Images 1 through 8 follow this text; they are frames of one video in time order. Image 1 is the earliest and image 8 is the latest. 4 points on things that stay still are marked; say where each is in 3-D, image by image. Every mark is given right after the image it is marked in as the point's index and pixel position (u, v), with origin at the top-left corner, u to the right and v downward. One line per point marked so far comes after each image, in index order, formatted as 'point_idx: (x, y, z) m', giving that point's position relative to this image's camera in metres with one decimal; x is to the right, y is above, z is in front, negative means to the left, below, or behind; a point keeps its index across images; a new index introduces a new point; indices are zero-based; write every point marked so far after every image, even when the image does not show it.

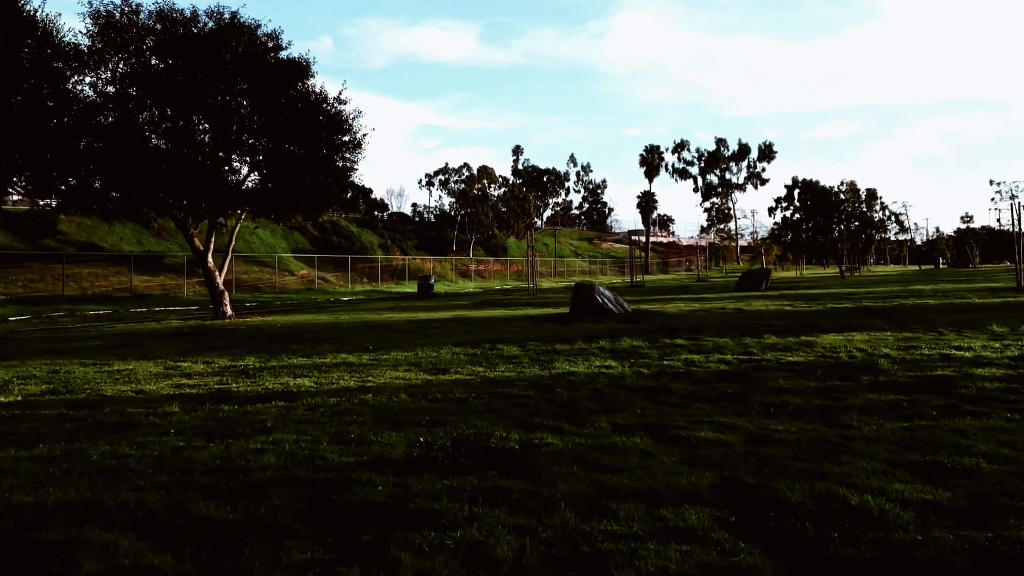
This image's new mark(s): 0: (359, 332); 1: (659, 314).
0: (-1.7, -0.5, +12.3) m
1: (+2.0, -0.4, +13.9) m
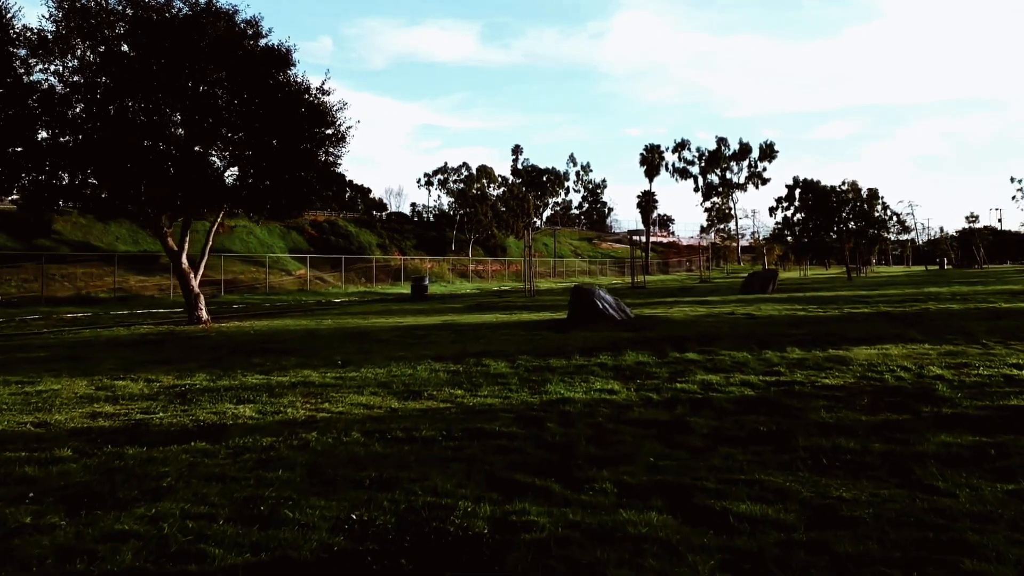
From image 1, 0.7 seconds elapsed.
0: (-1.8, -0.6, +11.1) m
1: (+1.9, -0.4, +12.8) m
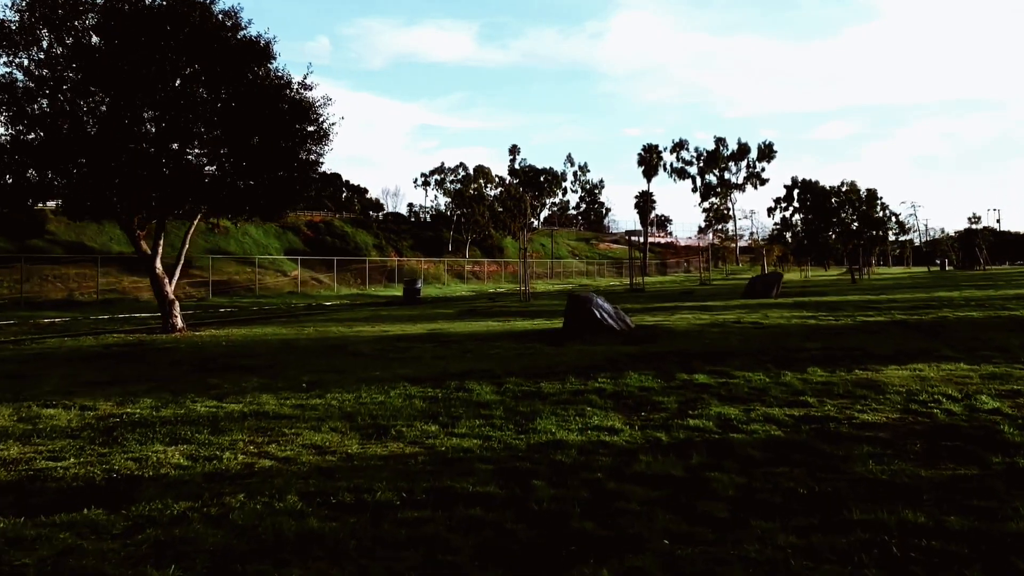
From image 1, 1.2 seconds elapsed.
0: (-1.9, -0.7, +10.2) m
1: (+1.8, -0.5, +11.9) m
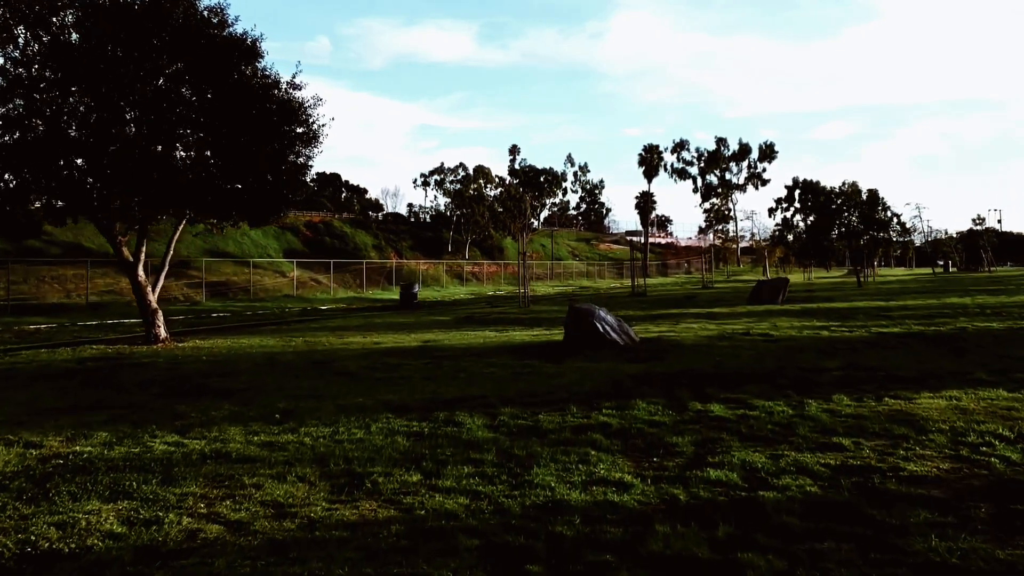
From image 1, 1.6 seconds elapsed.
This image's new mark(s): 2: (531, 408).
0: (-1.9, -0.8, +9.5) m
1: (+1.8, -0.6, +11.2) m
2: (+0.1, -0.8, +6.5) m
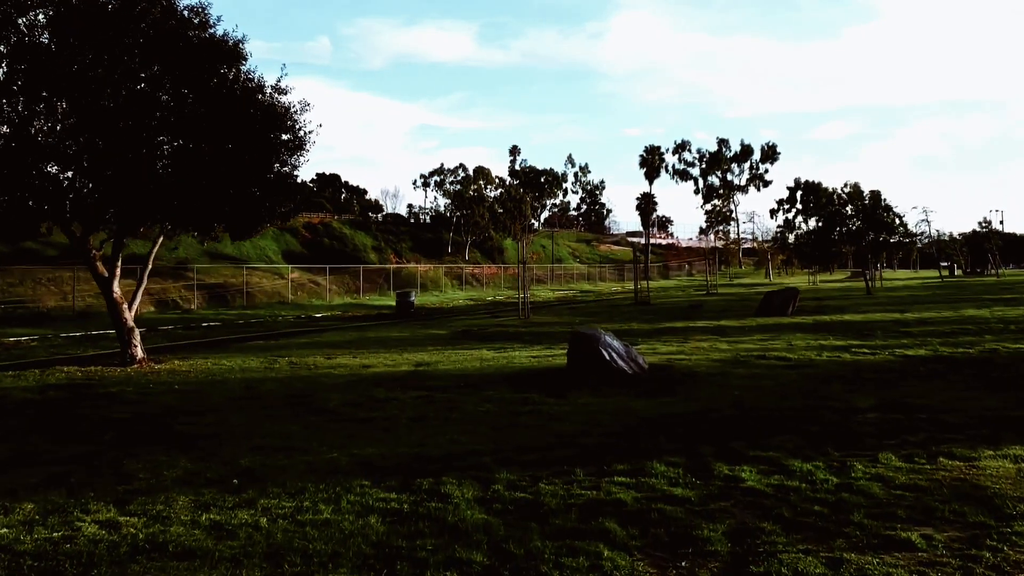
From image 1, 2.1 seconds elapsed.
0: (-2.0, -1.0, +8.6) m
1: (+1.8, -0.9, +10.3) m
2: (+0.1, -1.0, +5.6) m
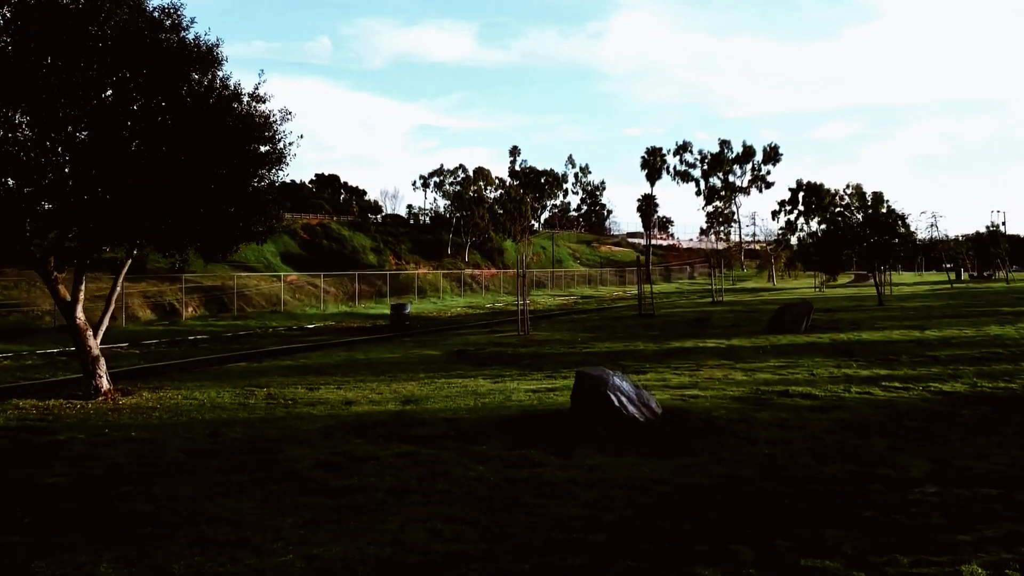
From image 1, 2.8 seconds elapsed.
0: (-2.0, -1.4, +7.5) m
1: (+1.8, -1.2, +9.1) m
2: (+0.1, -1.3, +4.4) m
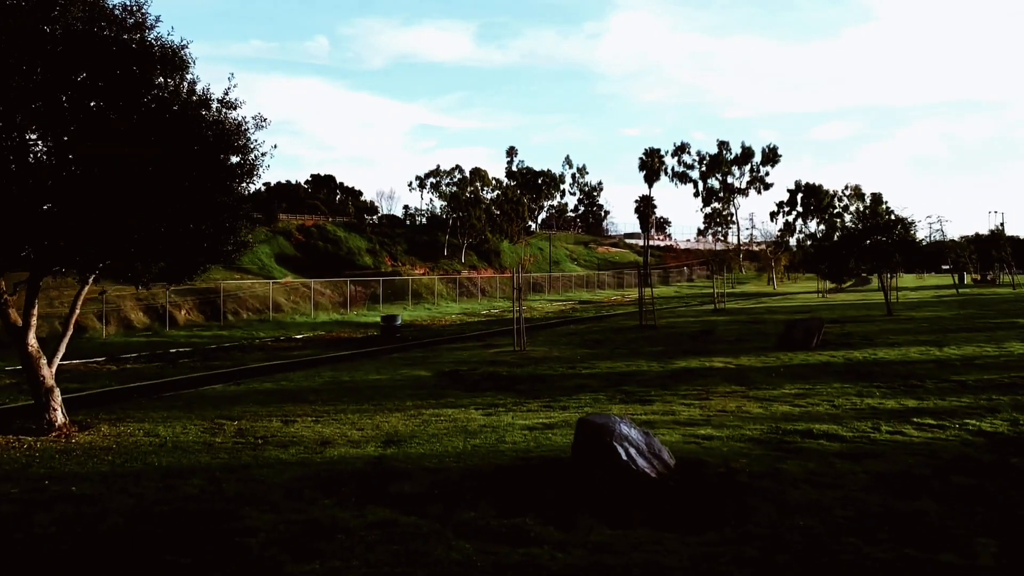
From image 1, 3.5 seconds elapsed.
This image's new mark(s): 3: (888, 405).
0: (-2.0, -1.7, +6.3) m
1: (+1.7, -1.5, +8.0) m
2: (0.0, -1.6, +3.2) m
3: (+4.7, -1.4, +12.8) m
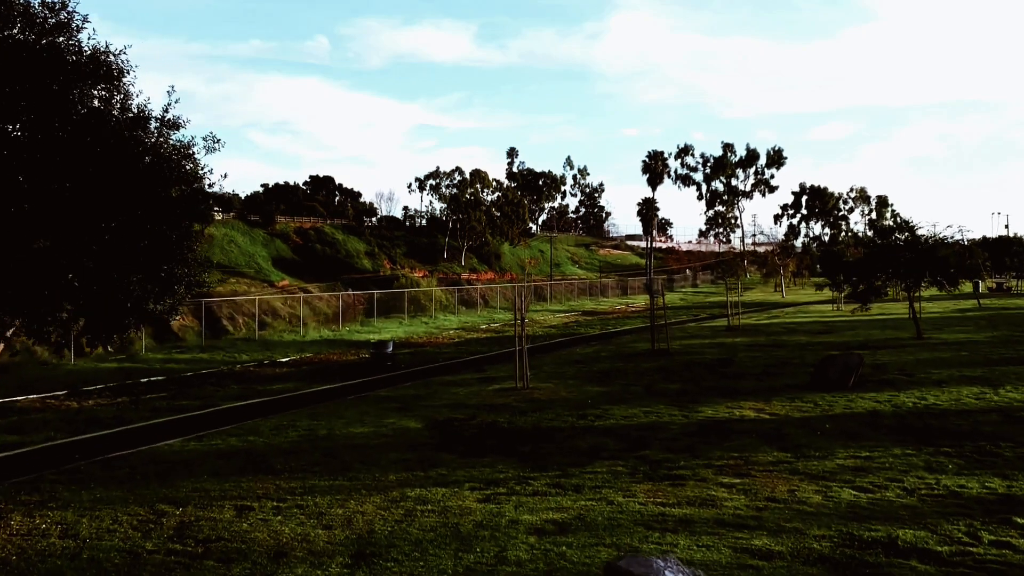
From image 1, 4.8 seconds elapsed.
0: (-2.0, -2.2, +4.1) m
1: (+1.7, -2.1, +5.7) m
2: (0.0, -2.2, +1.0) m
3: (+4.7, -2.0, +10.5) m
